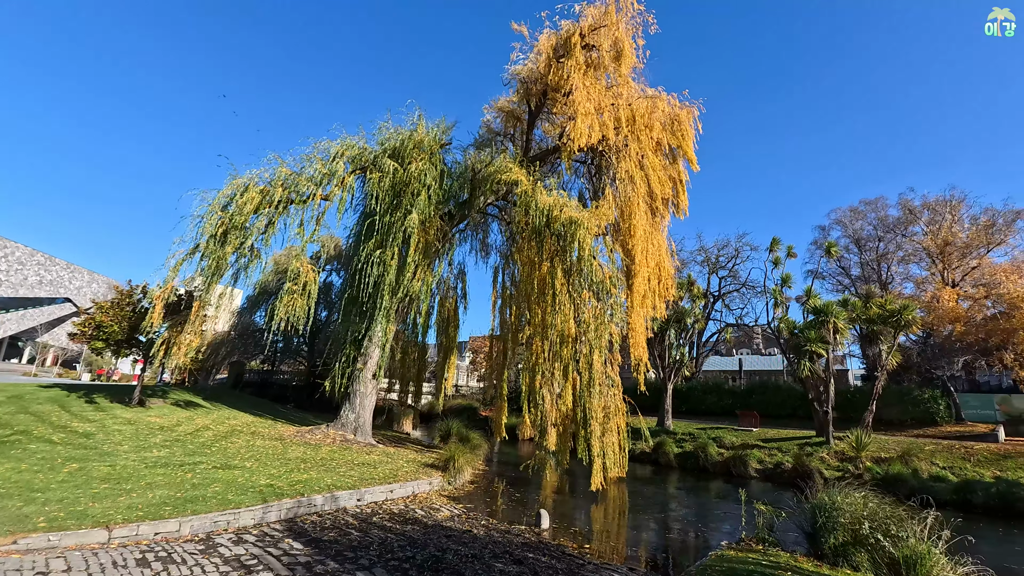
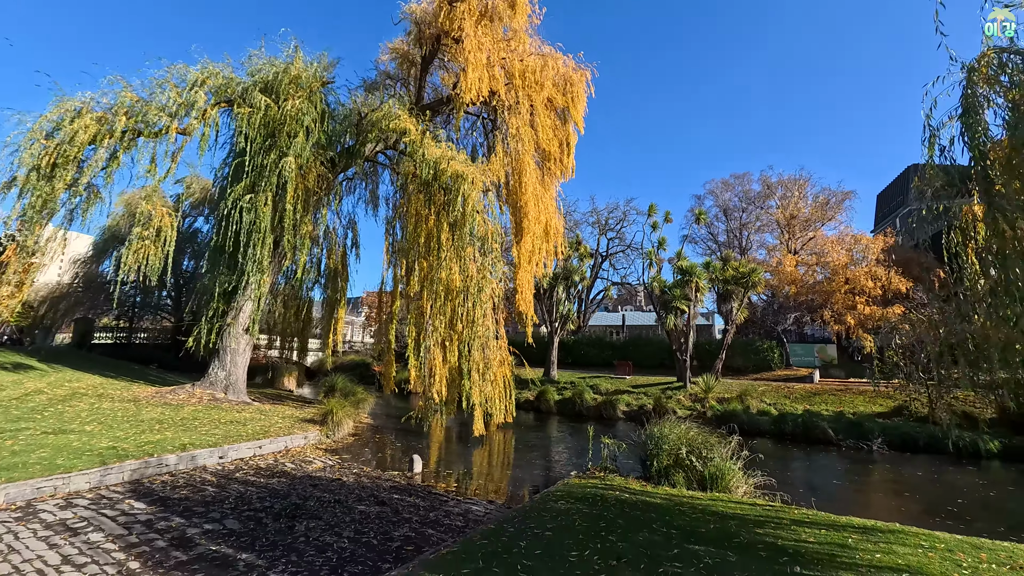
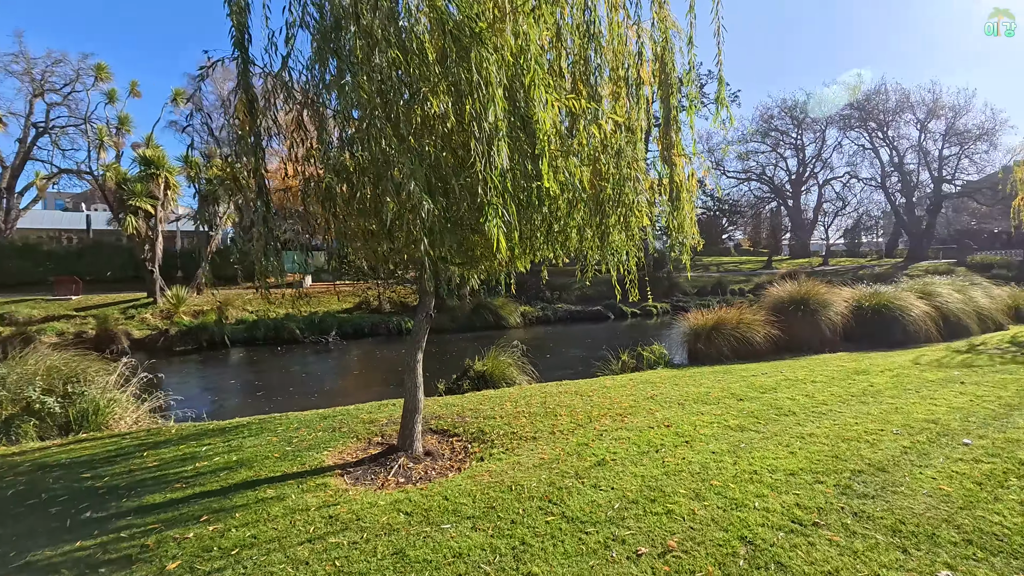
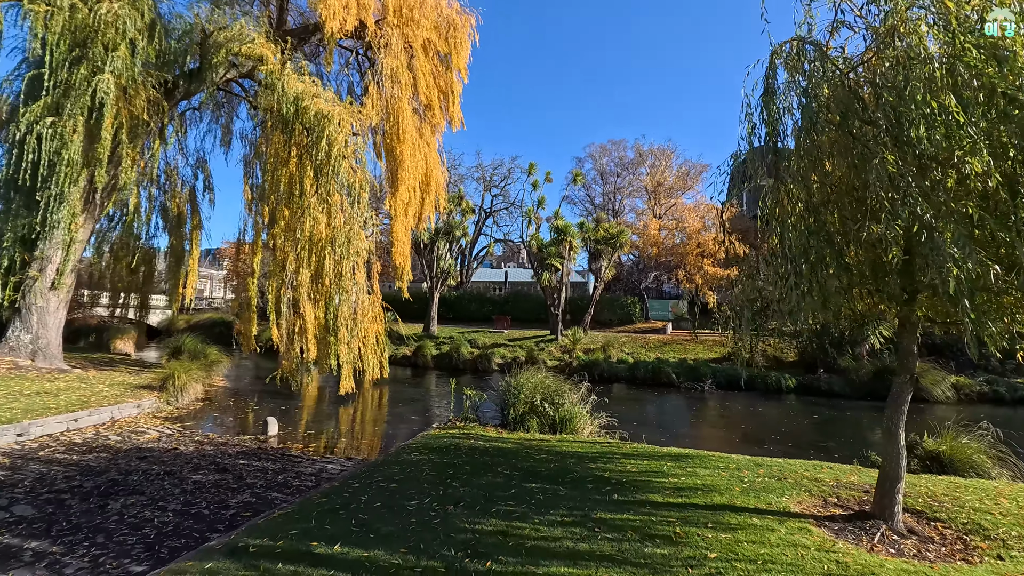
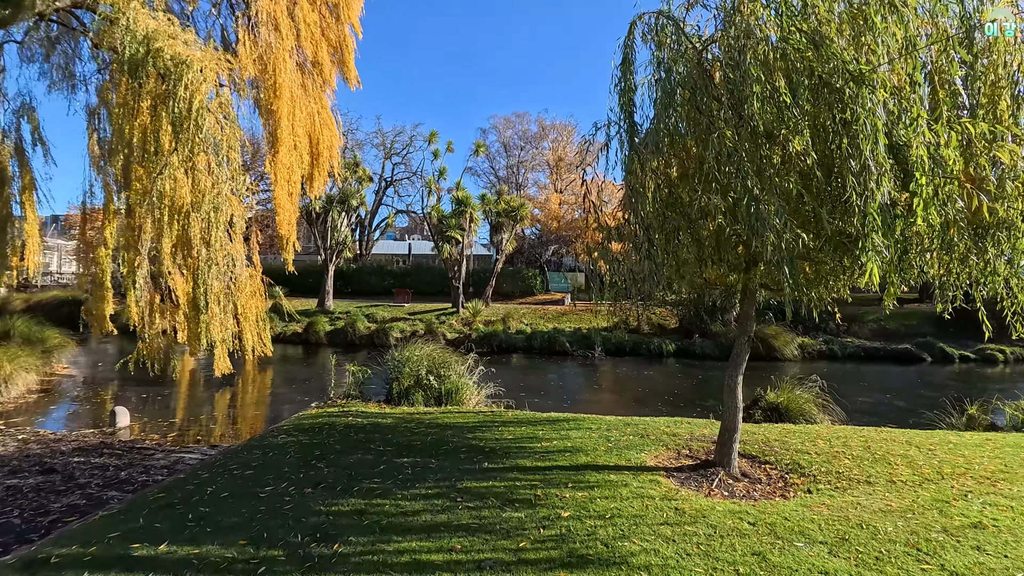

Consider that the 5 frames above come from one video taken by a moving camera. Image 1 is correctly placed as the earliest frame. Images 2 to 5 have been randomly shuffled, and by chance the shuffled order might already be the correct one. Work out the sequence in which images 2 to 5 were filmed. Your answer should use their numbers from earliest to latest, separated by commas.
2, 4, 5, 3
